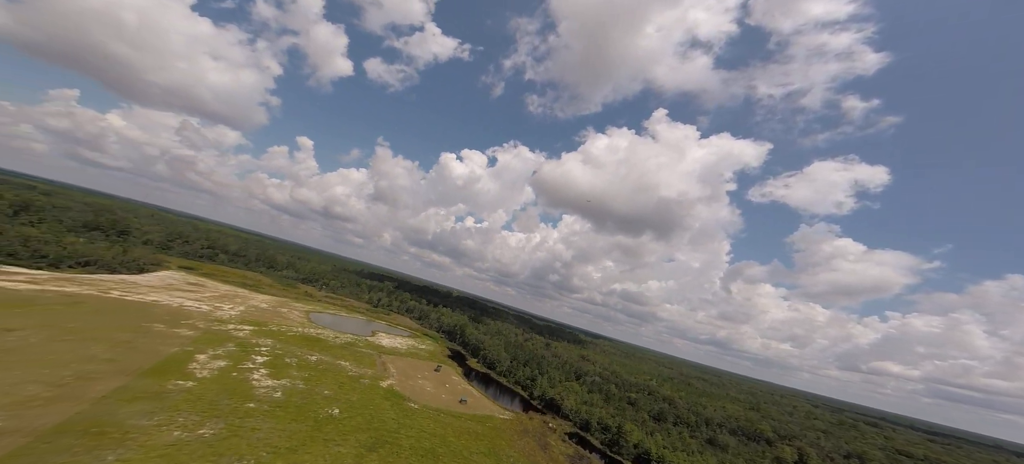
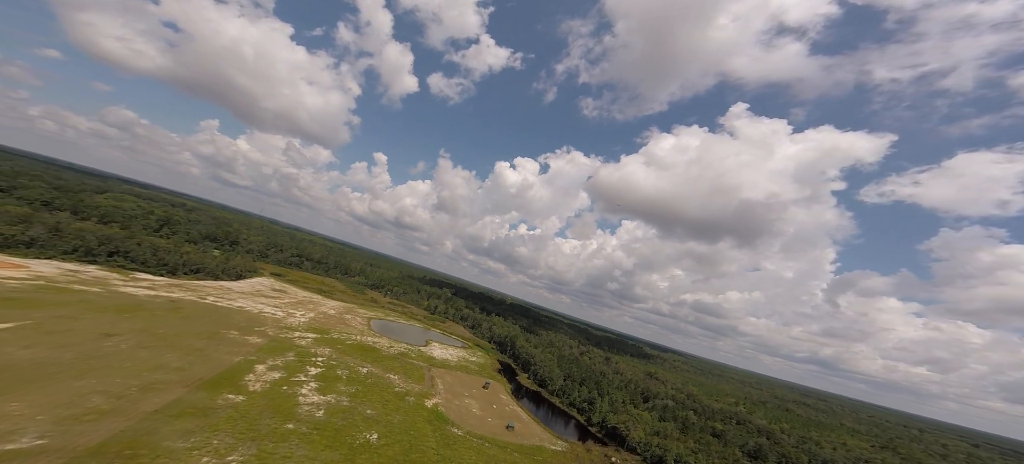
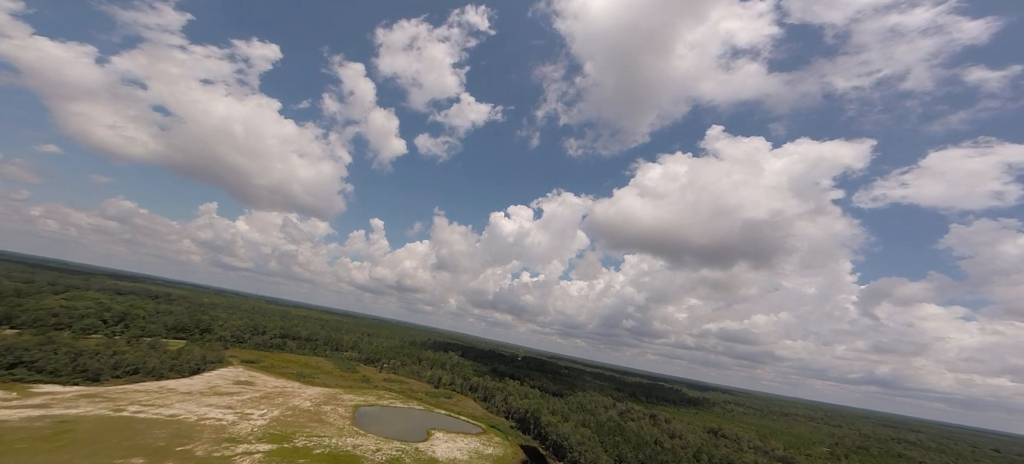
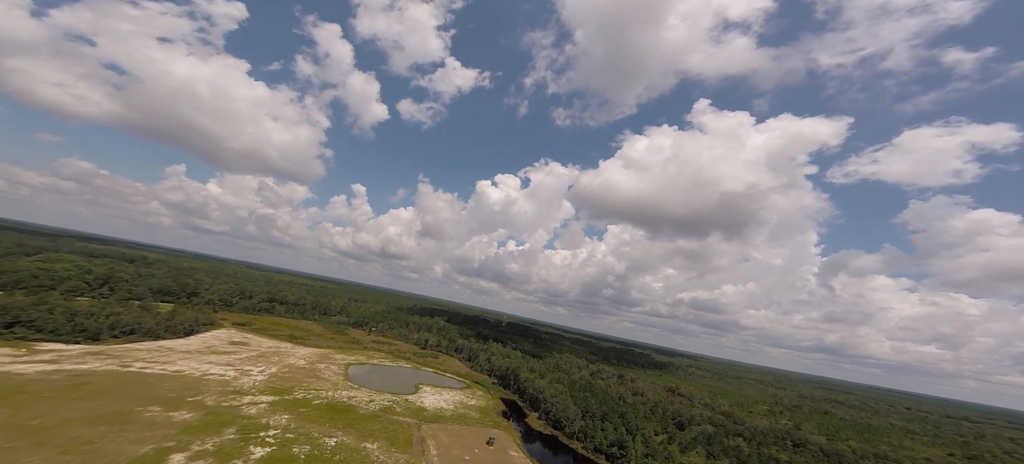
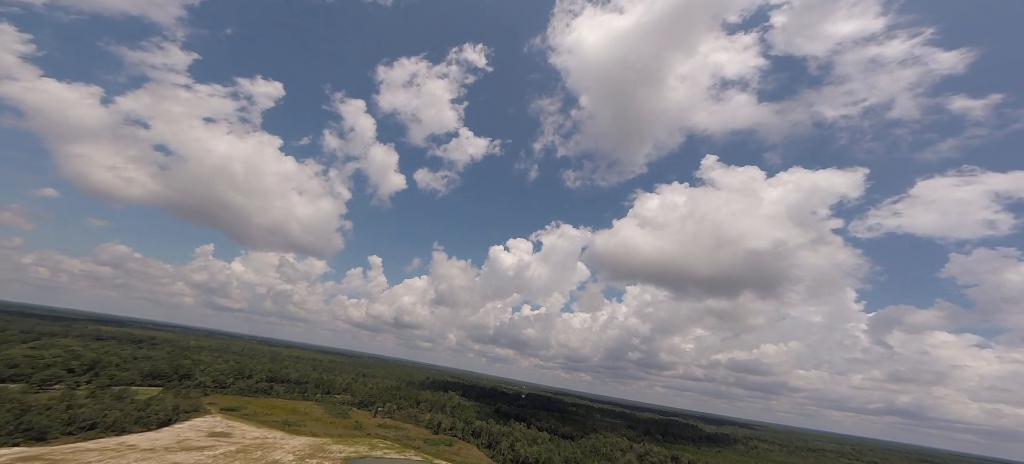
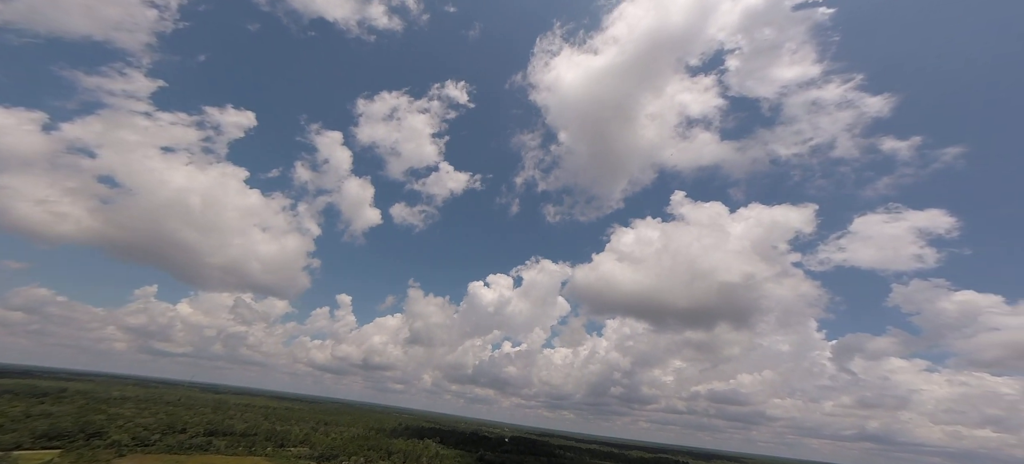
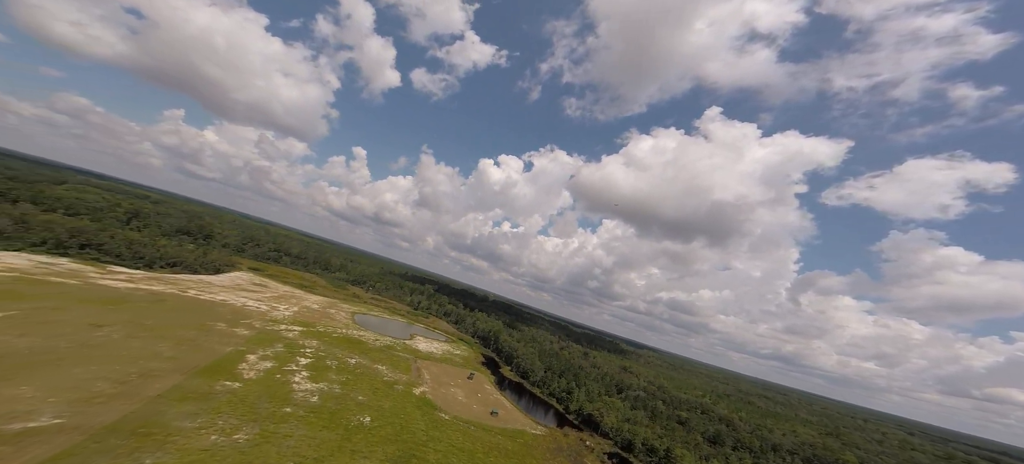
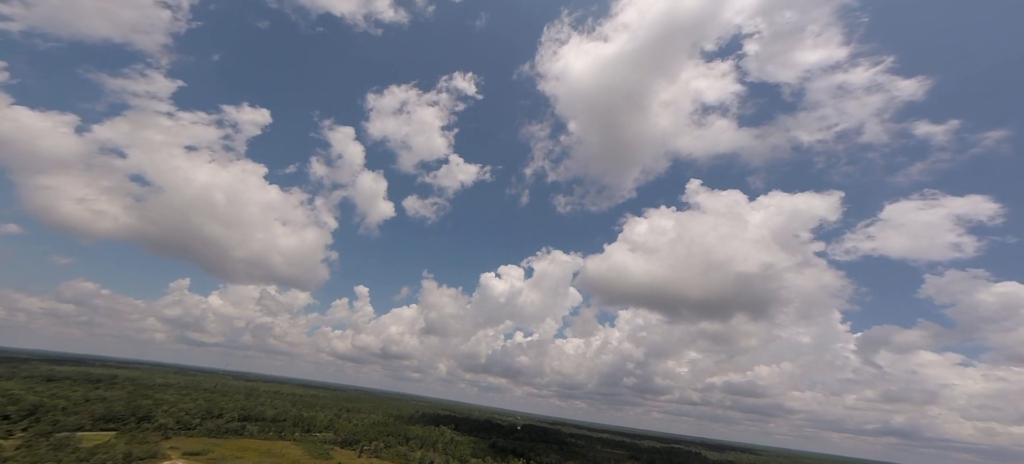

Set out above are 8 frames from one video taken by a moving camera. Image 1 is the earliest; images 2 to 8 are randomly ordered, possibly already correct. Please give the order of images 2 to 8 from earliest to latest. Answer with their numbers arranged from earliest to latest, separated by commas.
7, 2, 4, 3, 5, 8, 6
